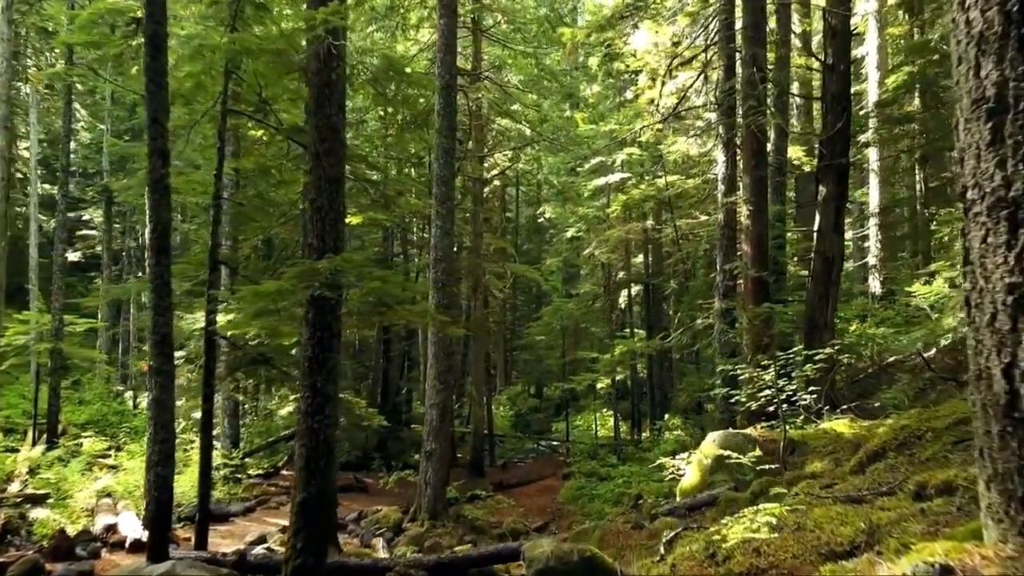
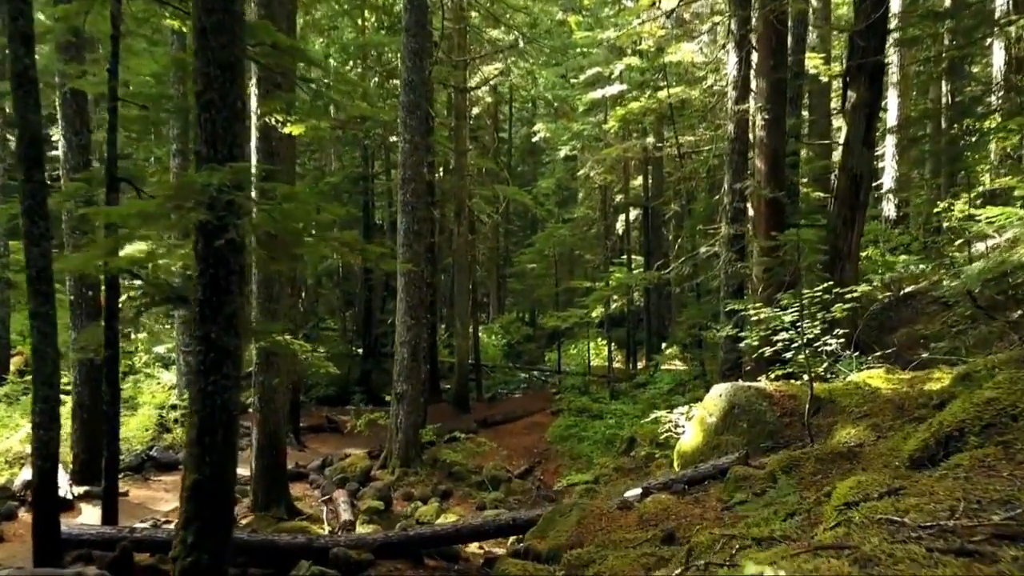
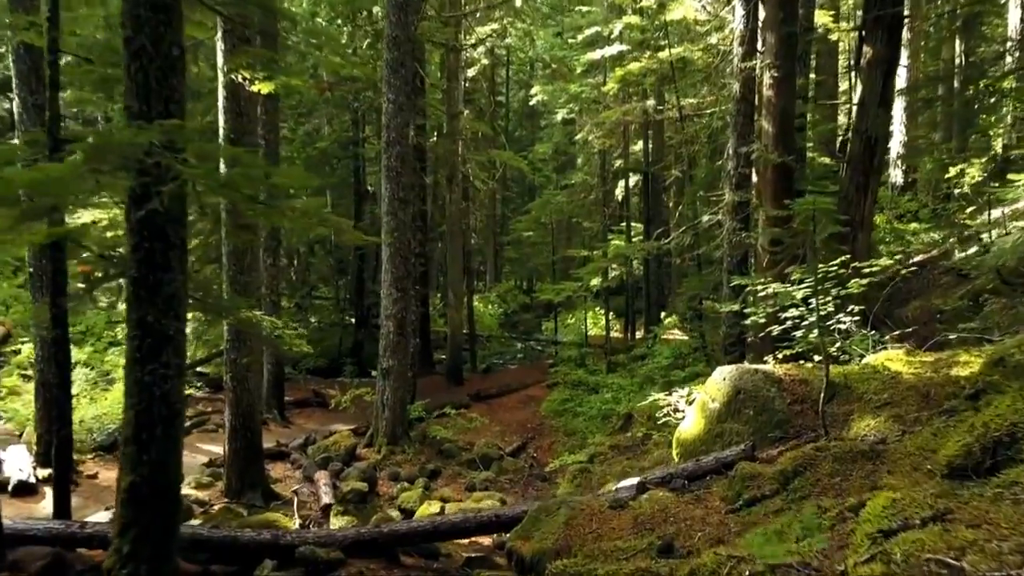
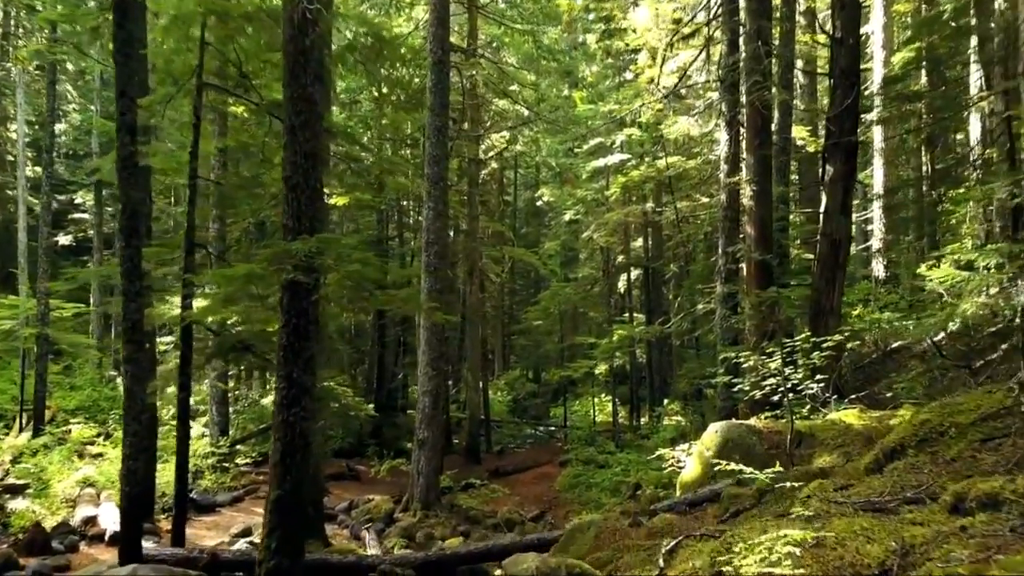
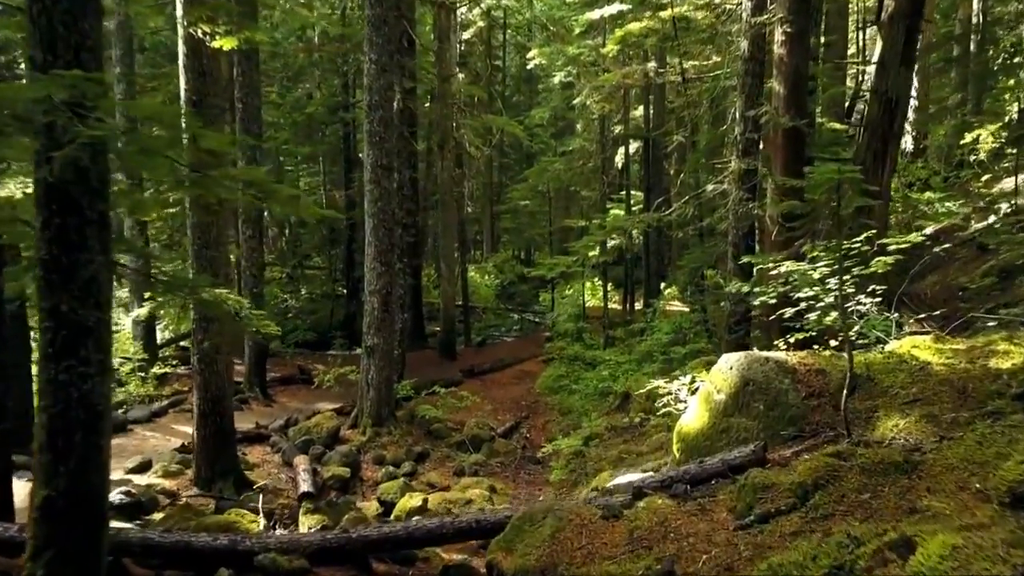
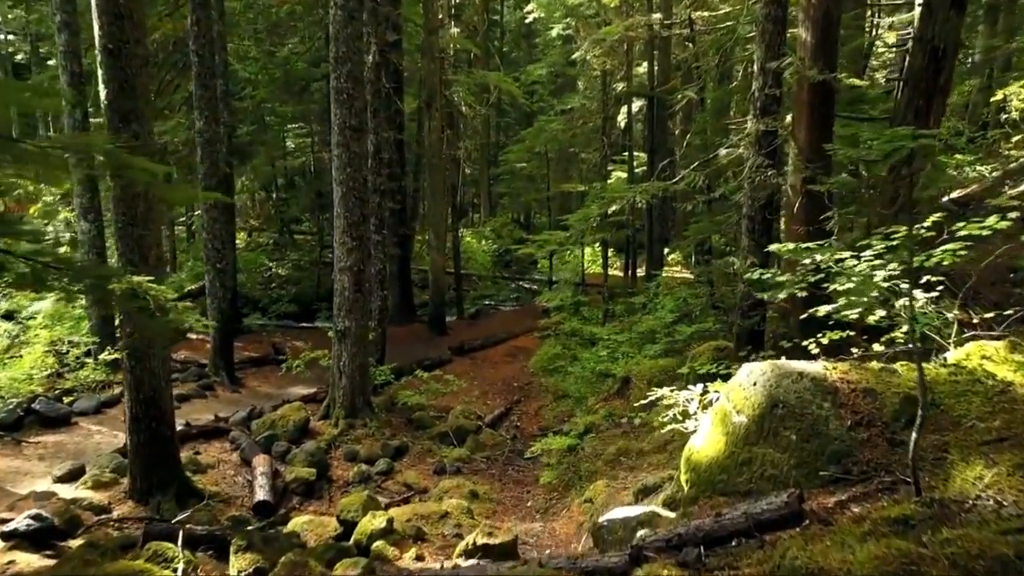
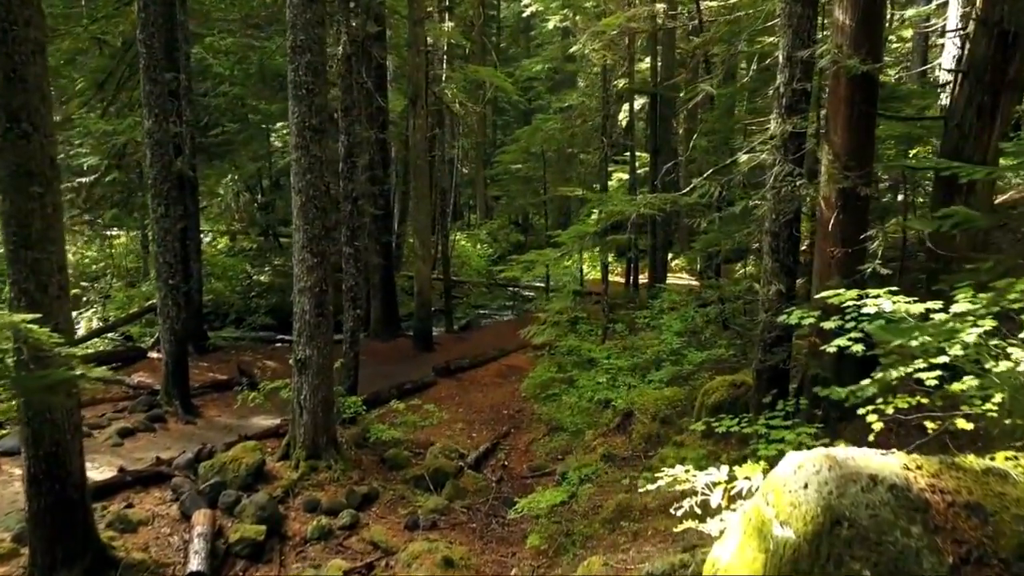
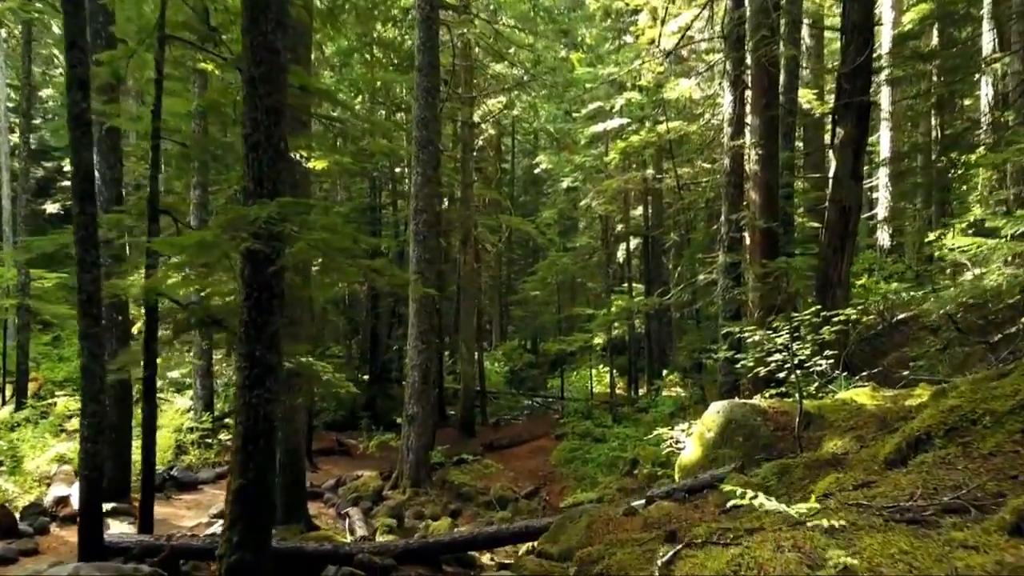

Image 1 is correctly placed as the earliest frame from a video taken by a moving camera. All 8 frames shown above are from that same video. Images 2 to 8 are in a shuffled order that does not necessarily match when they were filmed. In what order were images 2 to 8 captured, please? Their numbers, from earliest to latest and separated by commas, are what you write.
4, 8, 2, 3, 5, 6, 7
